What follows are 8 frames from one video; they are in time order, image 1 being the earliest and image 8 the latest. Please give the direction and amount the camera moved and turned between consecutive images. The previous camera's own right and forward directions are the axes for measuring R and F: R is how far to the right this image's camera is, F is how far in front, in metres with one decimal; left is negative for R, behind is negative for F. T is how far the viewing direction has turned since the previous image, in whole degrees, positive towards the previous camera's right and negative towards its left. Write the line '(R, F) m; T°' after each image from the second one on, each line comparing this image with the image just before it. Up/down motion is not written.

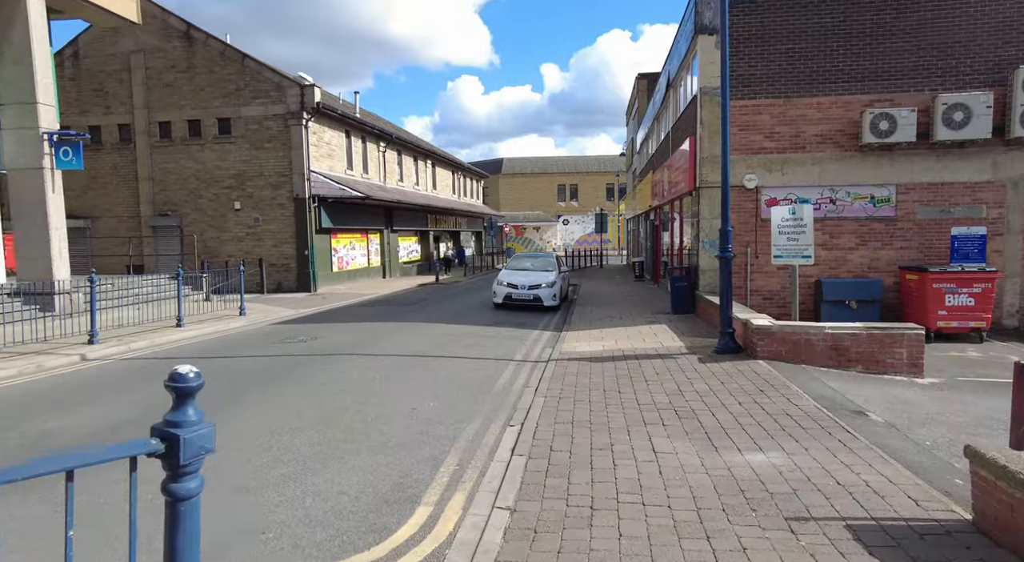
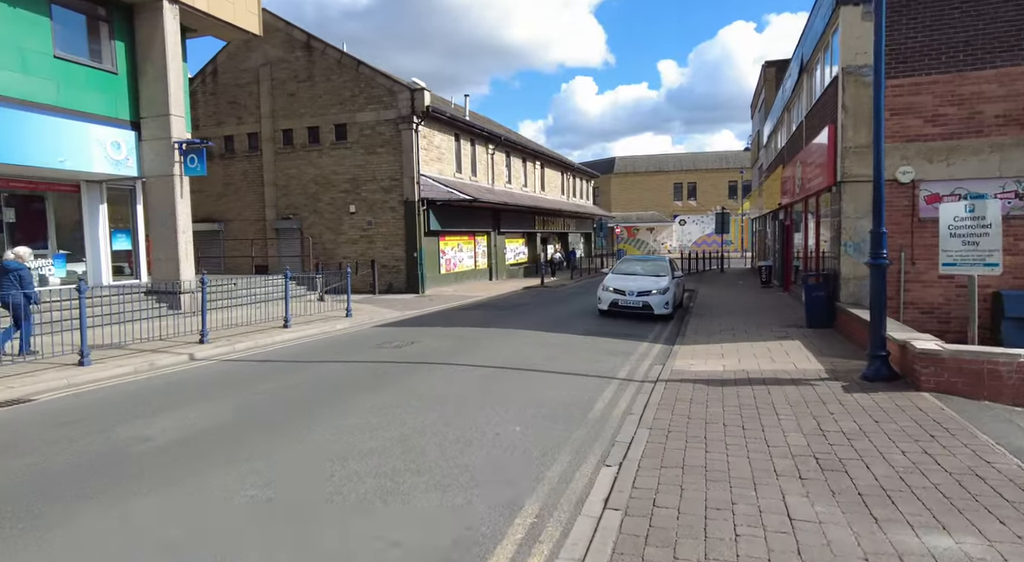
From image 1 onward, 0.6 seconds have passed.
(+0.1, +0.8) m; -10°
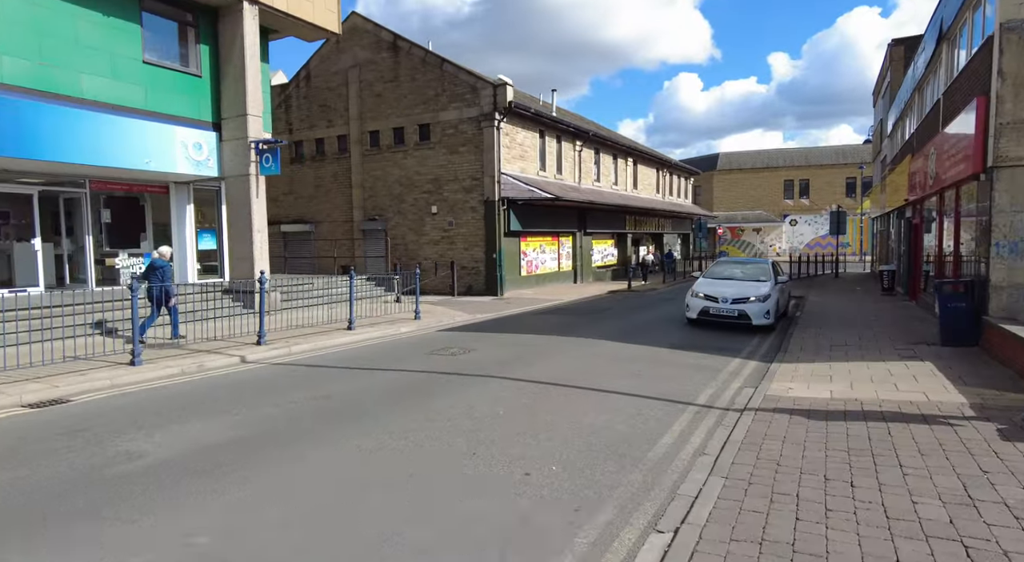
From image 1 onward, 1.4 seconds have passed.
(+0.4, +1.1) m; -9°
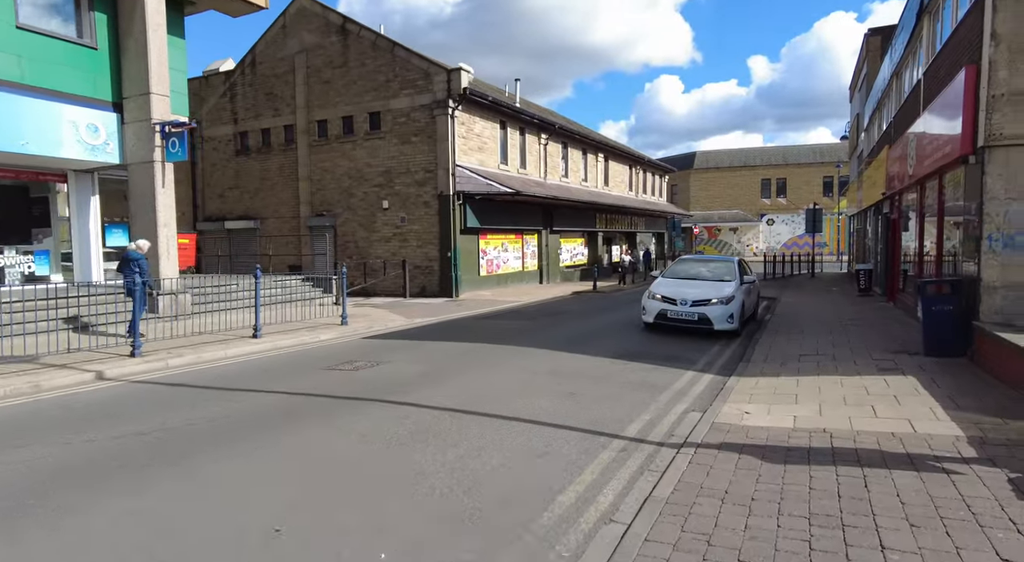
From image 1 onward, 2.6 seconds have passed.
(+0.9, +1.4) m; +2°
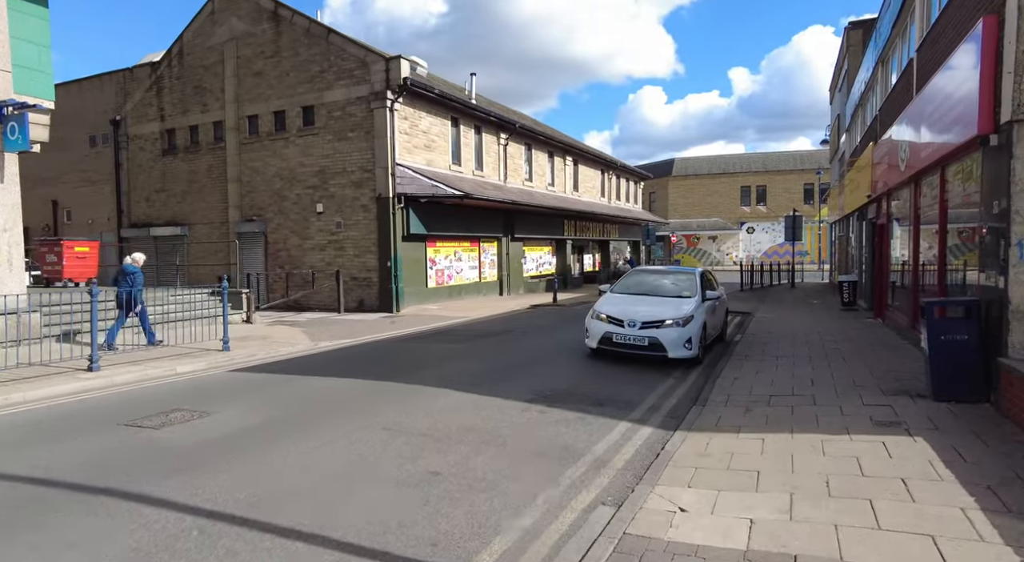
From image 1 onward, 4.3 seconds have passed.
(+1.1, +2.0) m; +1°
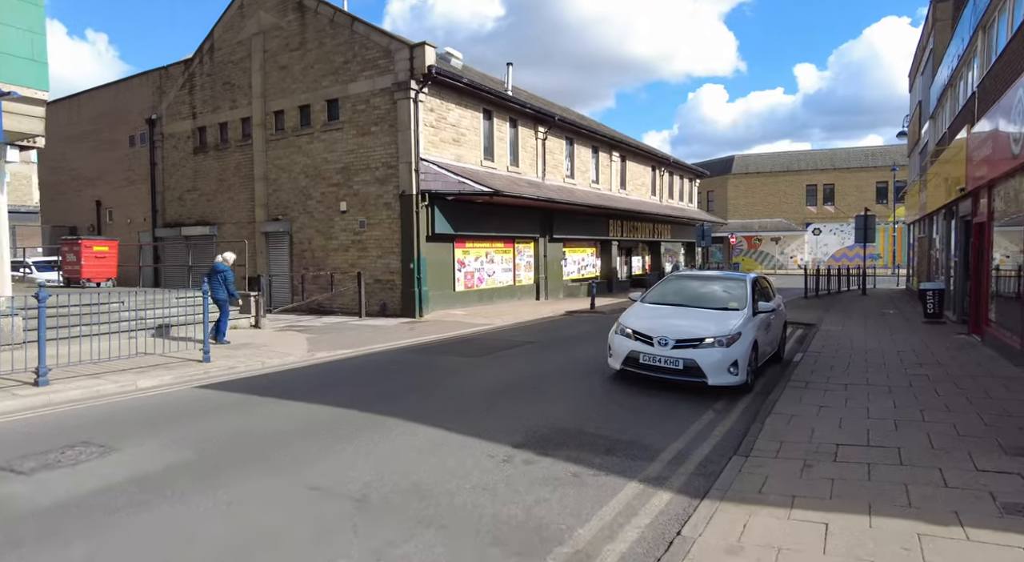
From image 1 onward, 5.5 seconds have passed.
(+0.6, +1.5) m; -5°
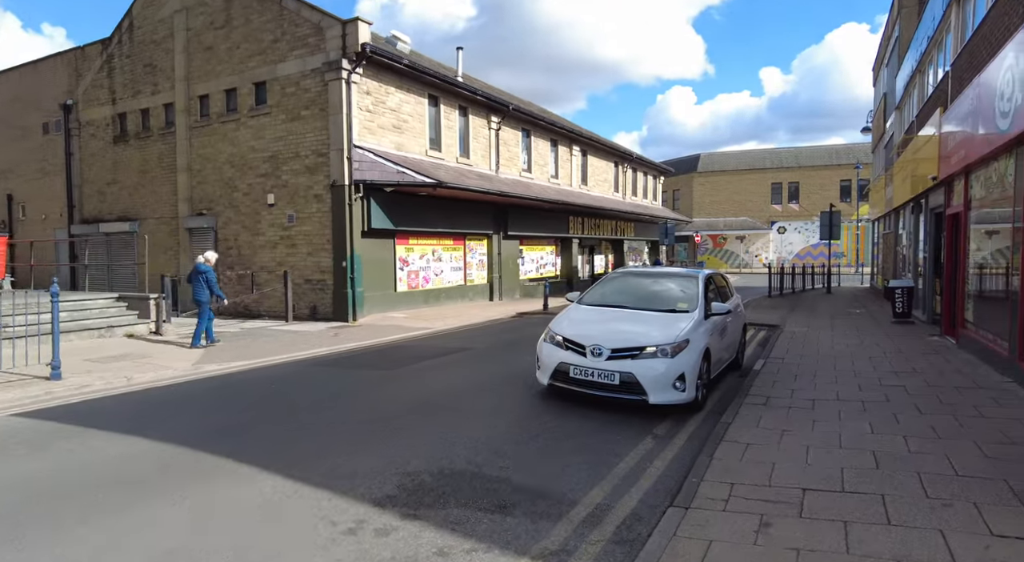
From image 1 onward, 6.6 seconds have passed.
(+0.7, +1.3) m; +3°
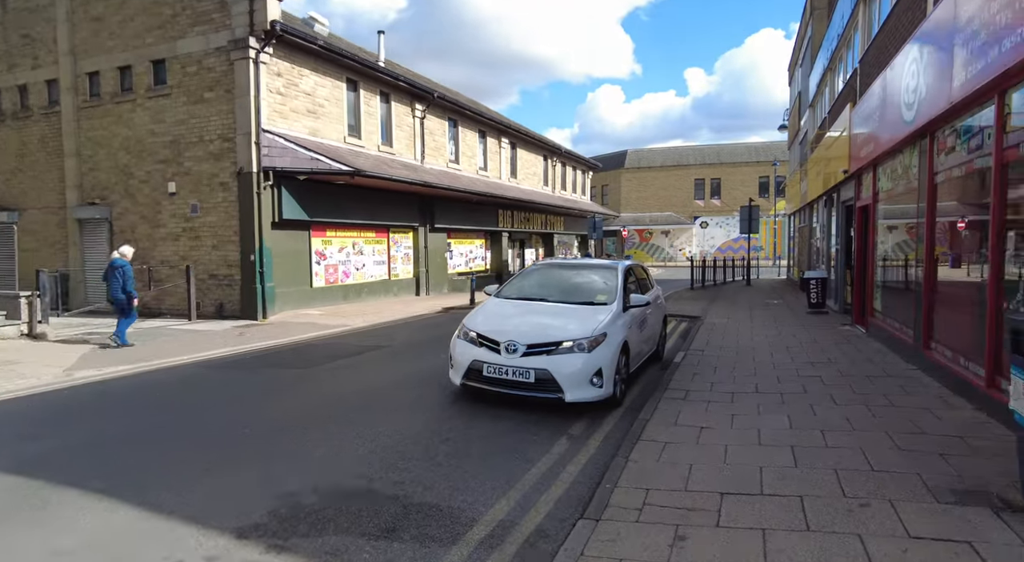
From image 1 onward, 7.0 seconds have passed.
(+0.2, +0.4) m; +6°
